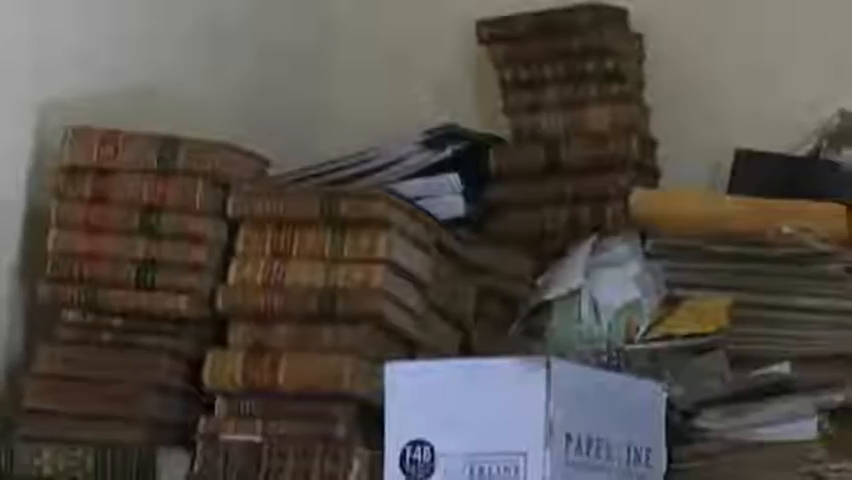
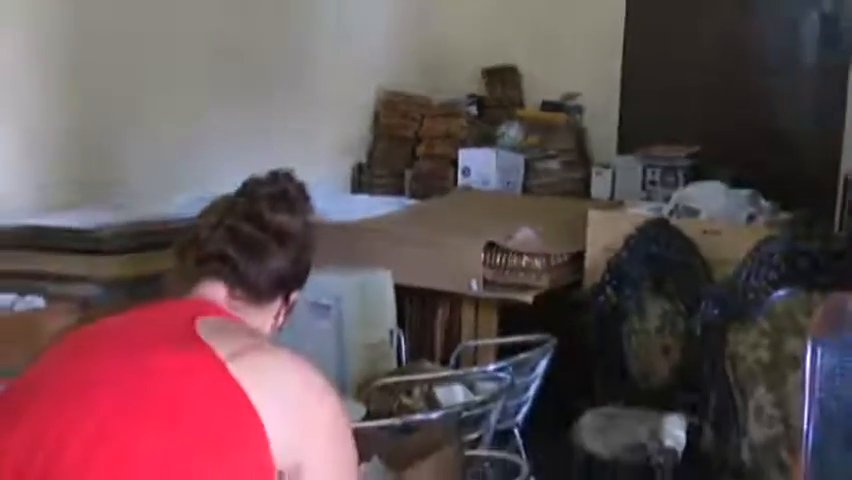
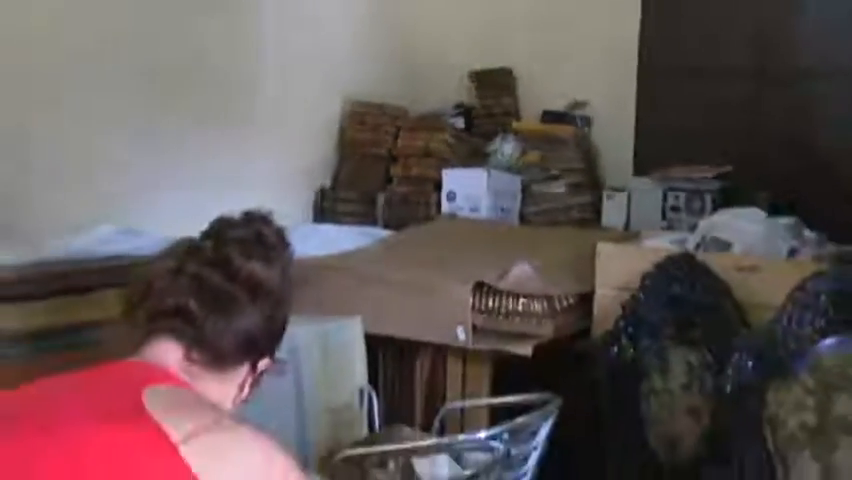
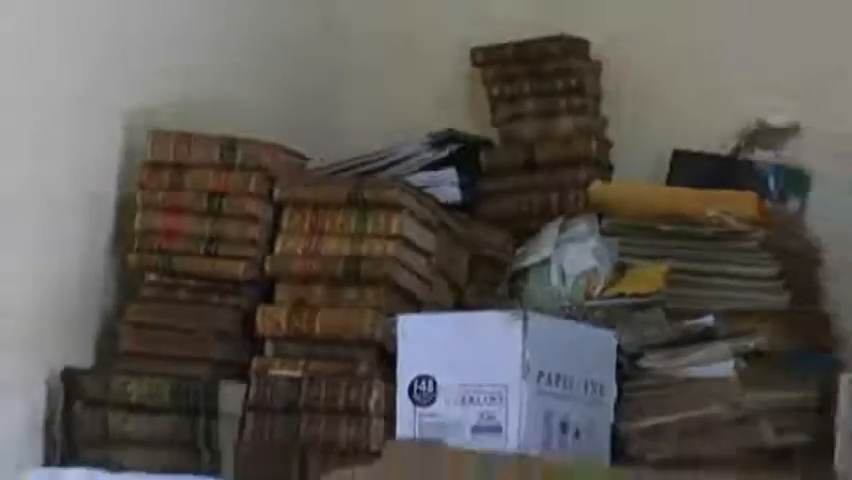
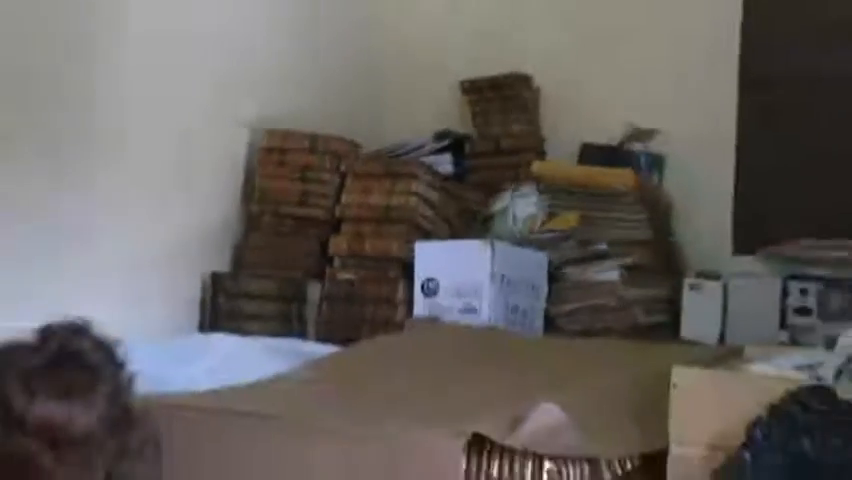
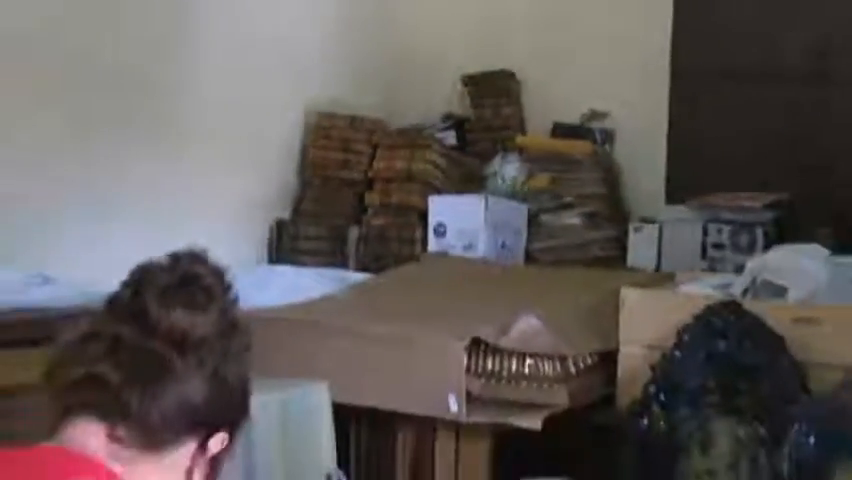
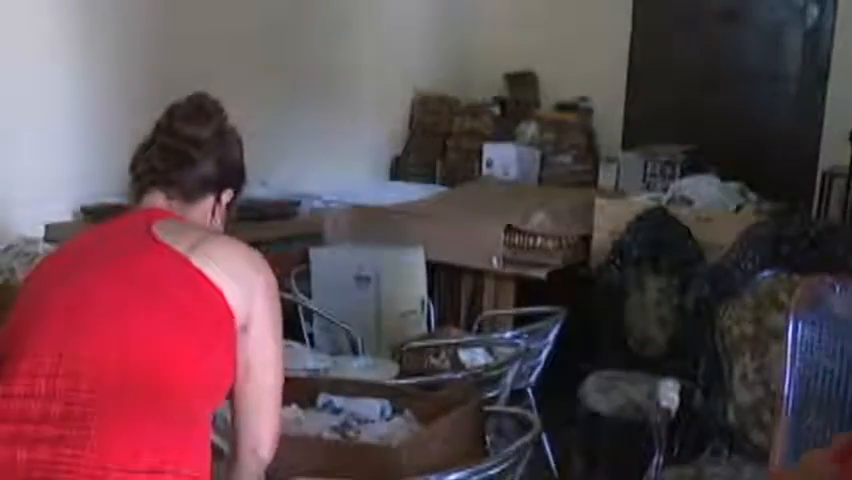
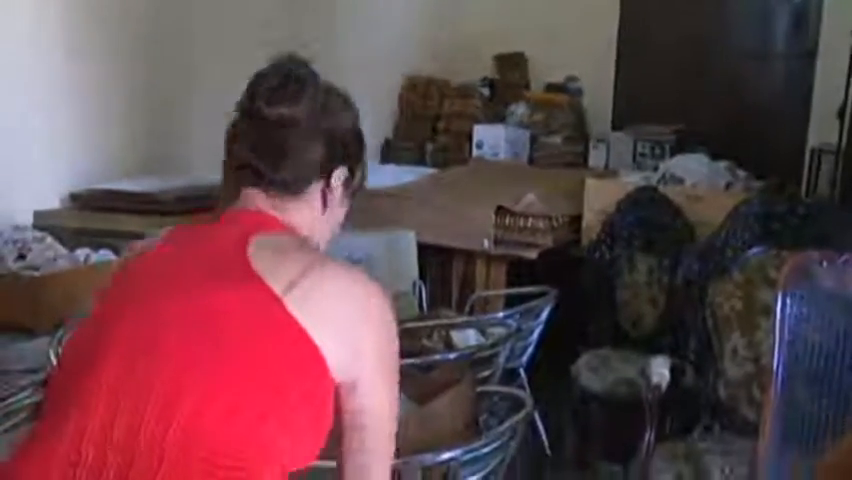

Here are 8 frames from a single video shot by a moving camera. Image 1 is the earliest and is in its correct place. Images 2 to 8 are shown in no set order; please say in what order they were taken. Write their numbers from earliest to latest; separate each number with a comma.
4, 5, 6, 3, 2, 8, 7
